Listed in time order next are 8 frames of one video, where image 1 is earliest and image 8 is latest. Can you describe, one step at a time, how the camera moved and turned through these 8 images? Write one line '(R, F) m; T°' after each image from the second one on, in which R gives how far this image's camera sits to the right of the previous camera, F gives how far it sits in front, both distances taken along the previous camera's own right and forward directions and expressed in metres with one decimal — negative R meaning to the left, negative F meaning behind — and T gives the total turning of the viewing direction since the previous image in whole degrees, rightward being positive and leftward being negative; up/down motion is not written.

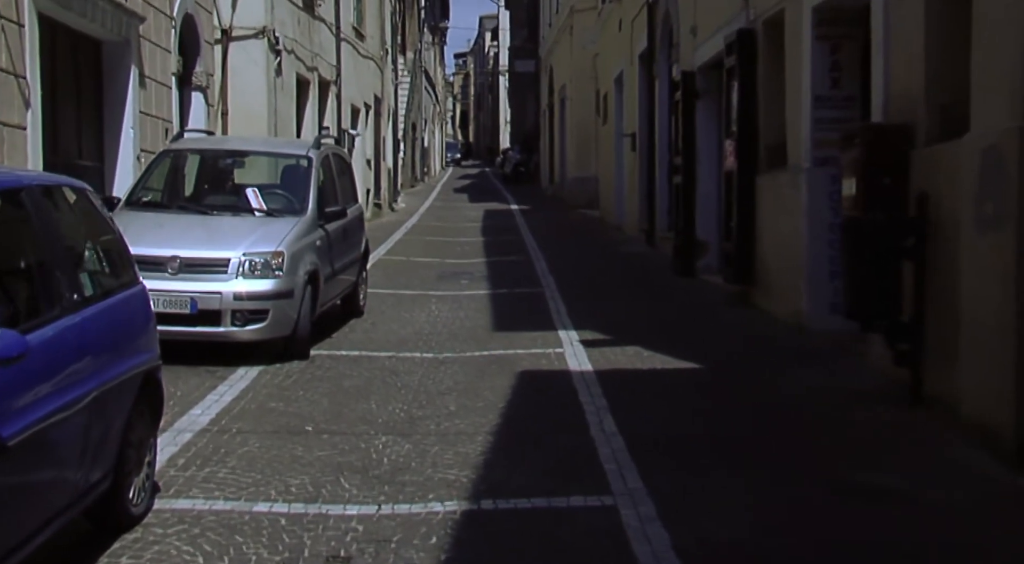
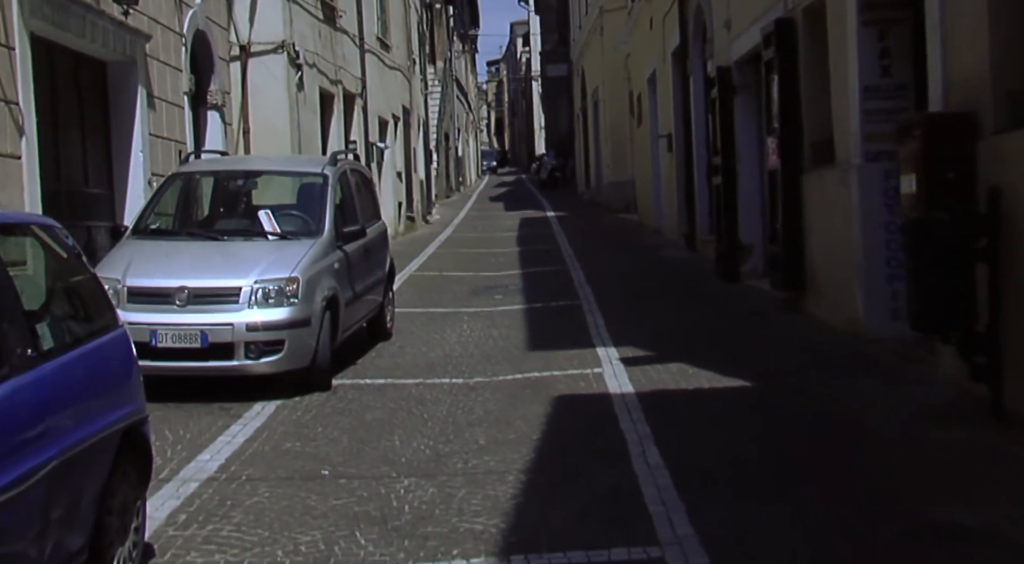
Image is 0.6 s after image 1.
(+0.1, +0.6) m; -2°
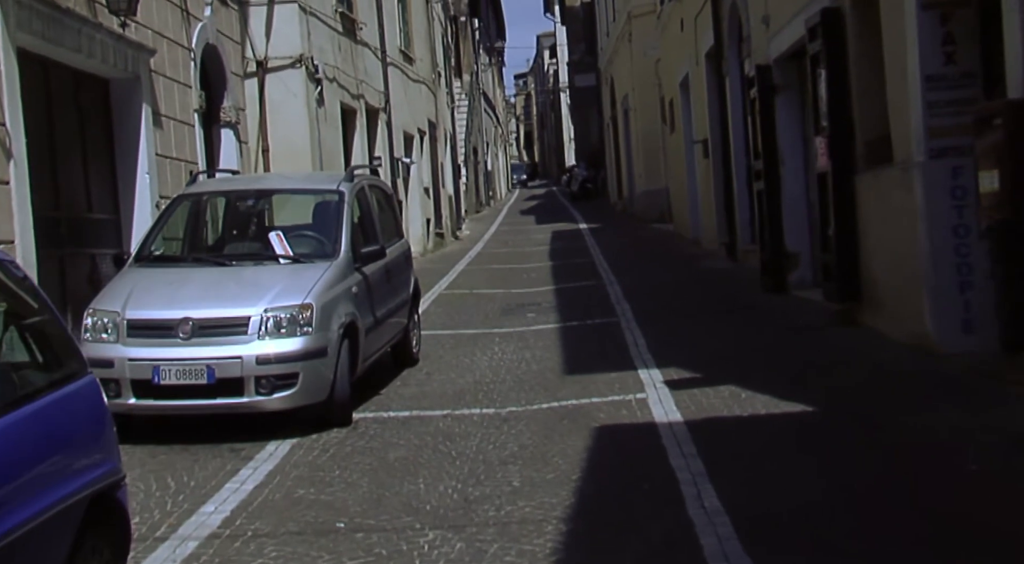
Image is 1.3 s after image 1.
(0.0, +0.7) m; -2°
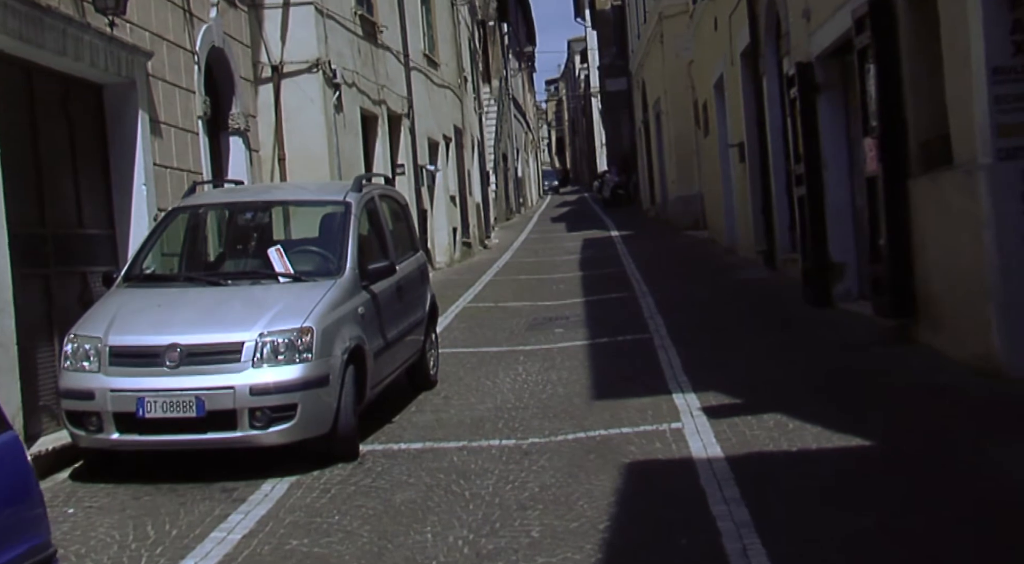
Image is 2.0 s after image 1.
(+0.1, +0.7) m; -2°
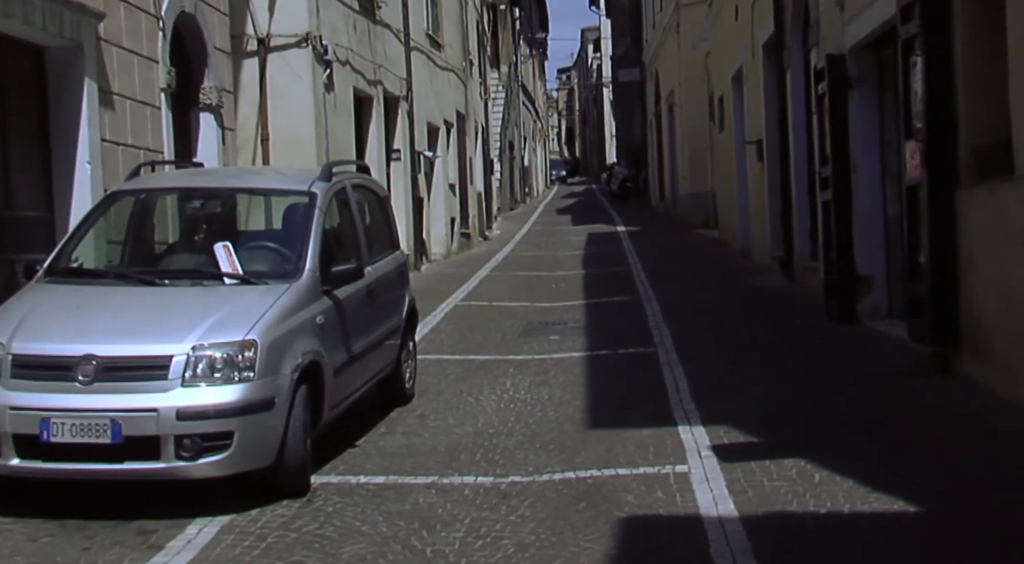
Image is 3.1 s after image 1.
(+0.1, +1.1) m; 0°
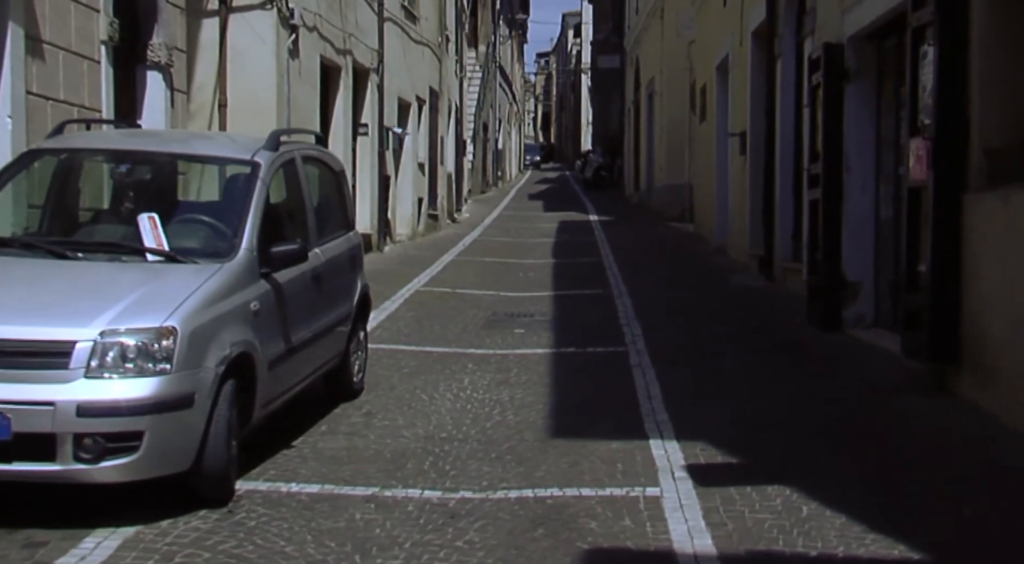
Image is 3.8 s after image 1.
(0.0, +0.7) m; +2°
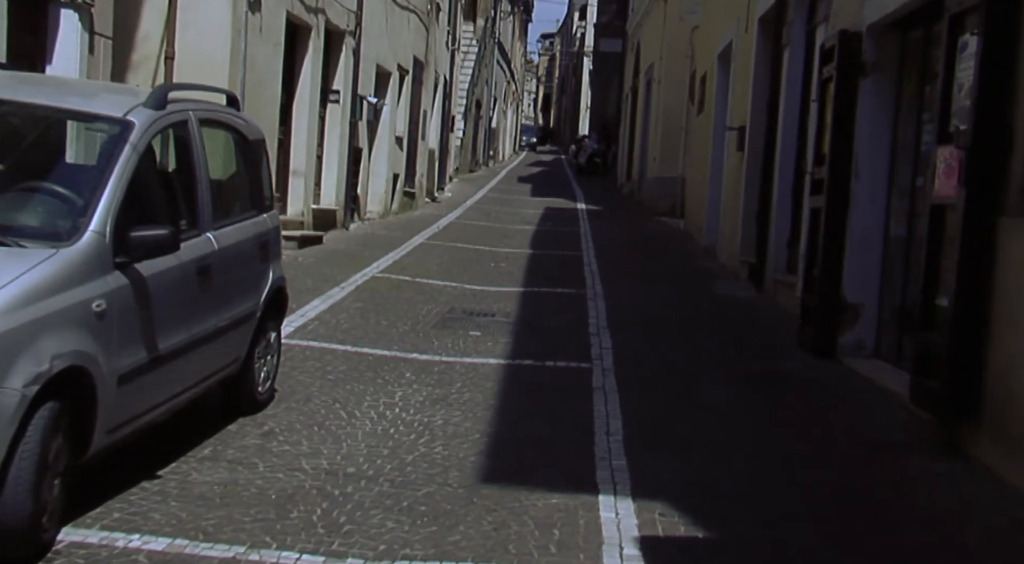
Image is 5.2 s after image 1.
(+0.3, +1.3) m; 0°
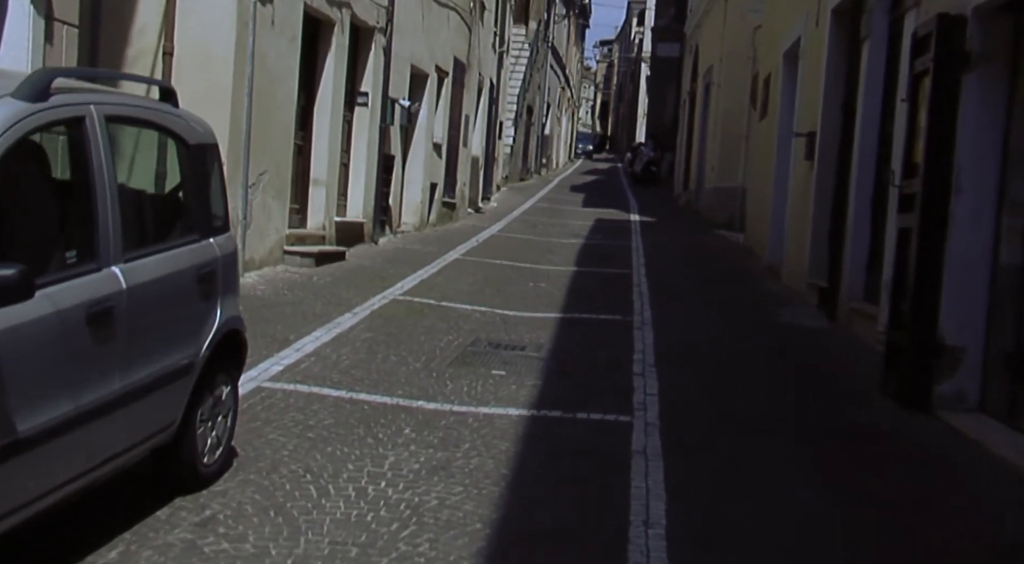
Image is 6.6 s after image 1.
(+0.2, +1.5) m; -3°
